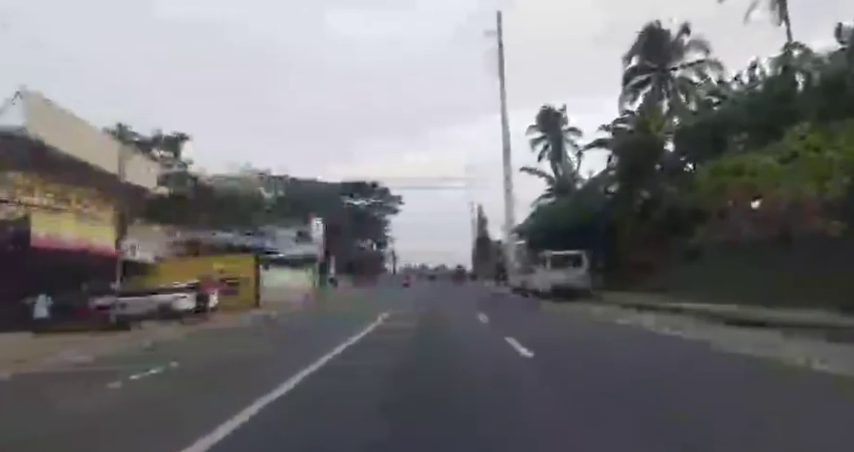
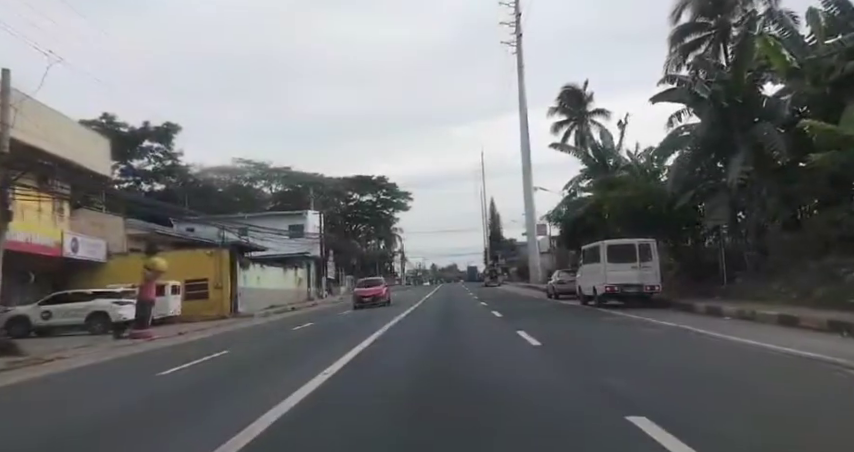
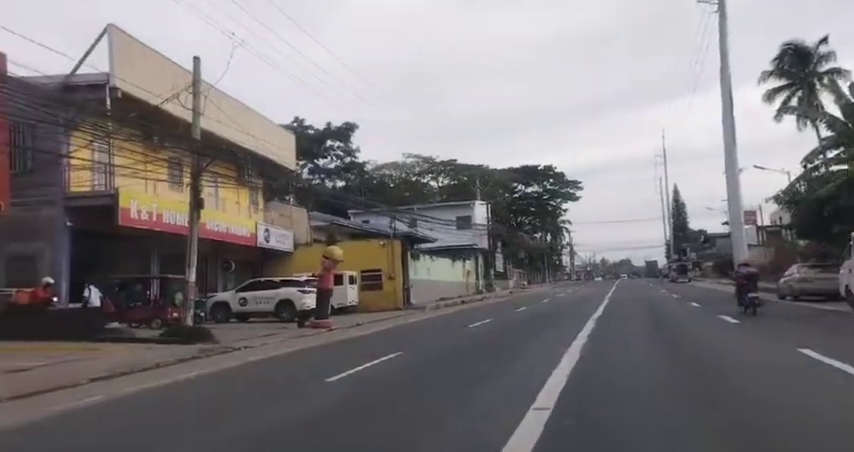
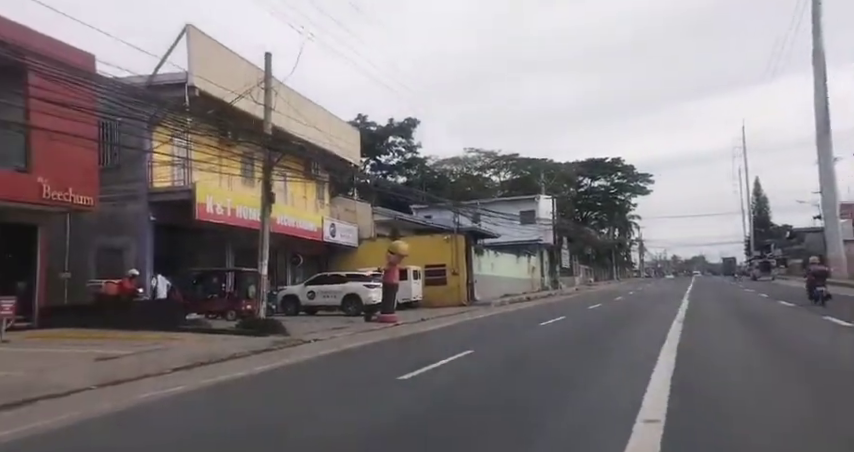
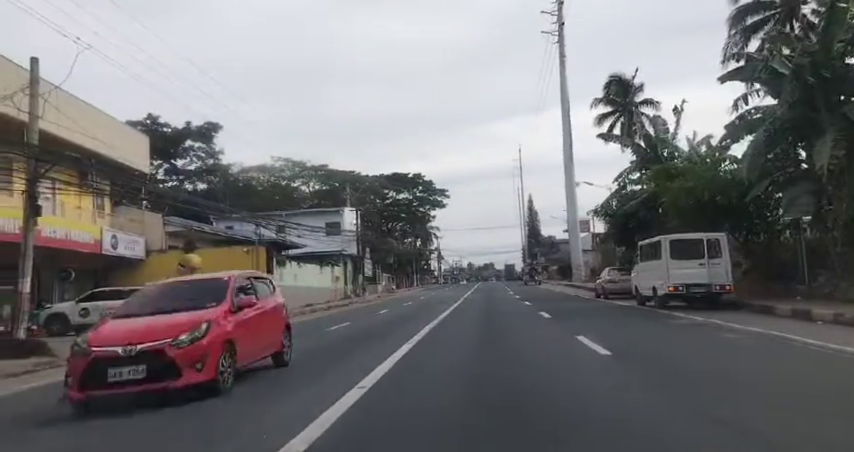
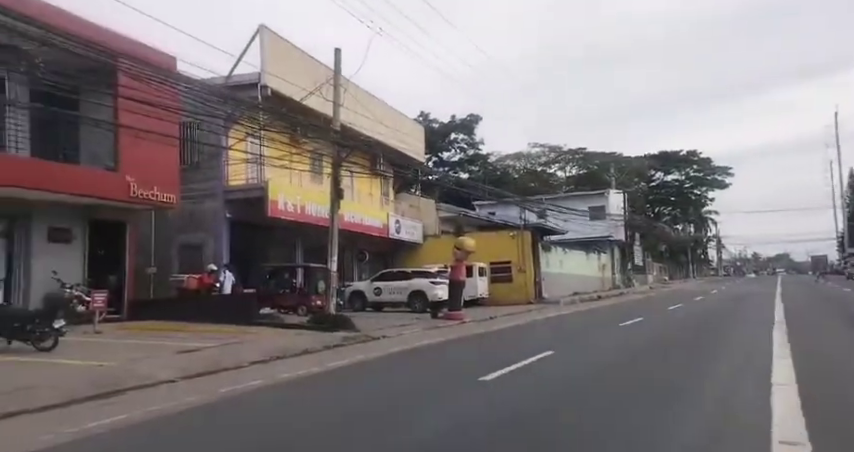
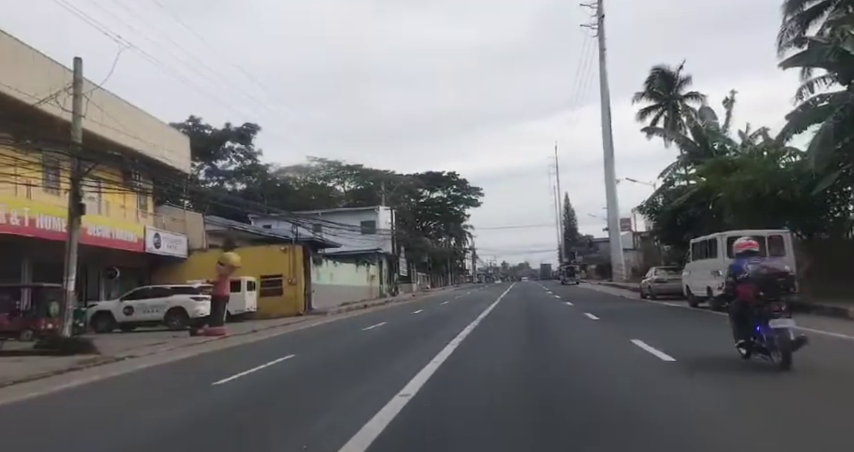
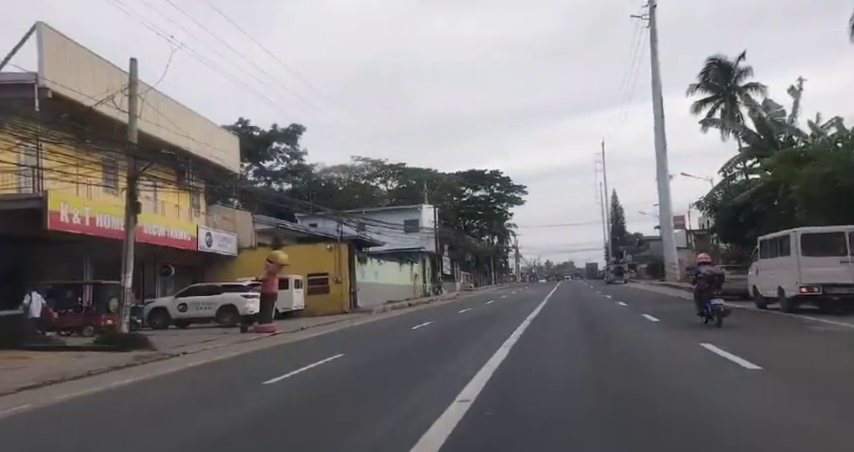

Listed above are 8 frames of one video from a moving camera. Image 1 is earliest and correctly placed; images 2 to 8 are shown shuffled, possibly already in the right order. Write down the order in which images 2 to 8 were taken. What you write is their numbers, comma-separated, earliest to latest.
2, 5, 7, 8, 3, 4, 6
